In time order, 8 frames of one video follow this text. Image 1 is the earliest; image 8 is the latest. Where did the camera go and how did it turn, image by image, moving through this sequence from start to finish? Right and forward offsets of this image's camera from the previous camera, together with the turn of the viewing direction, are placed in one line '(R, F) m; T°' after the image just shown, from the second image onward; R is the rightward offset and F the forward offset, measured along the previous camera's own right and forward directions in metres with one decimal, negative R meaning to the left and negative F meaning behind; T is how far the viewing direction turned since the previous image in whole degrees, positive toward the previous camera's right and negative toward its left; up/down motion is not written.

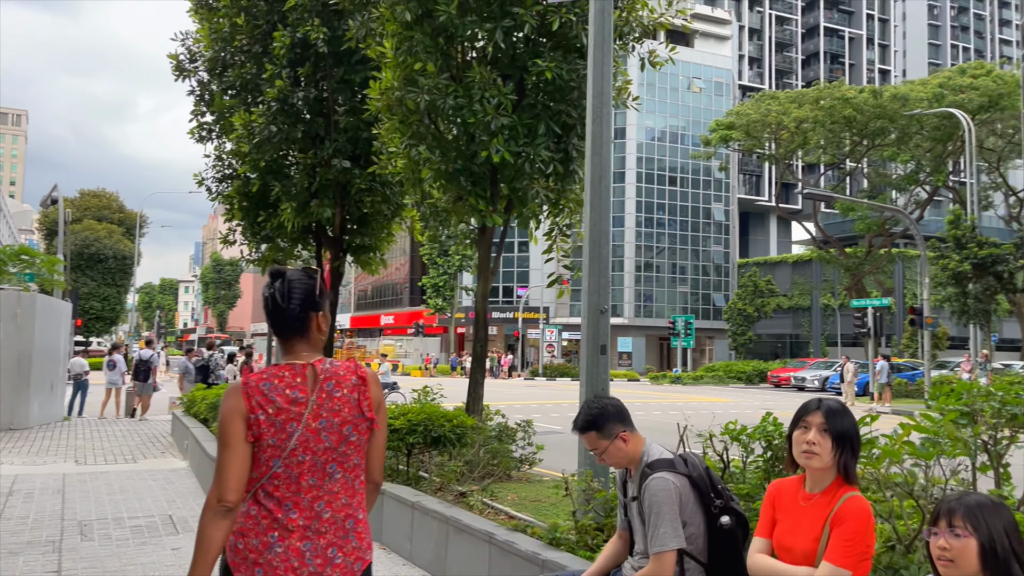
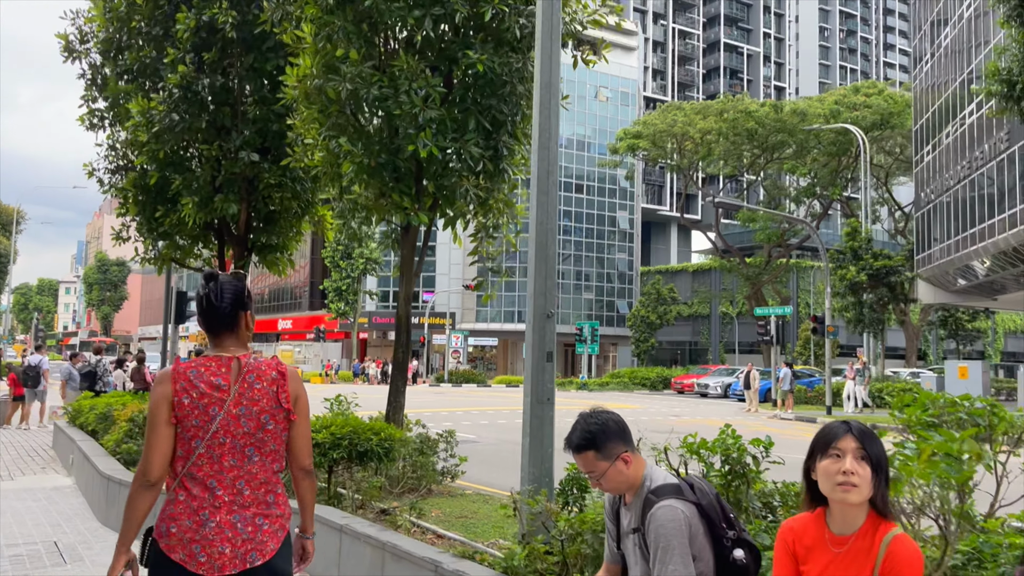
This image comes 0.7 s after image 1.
(-0.2, +0.4) m; +6°
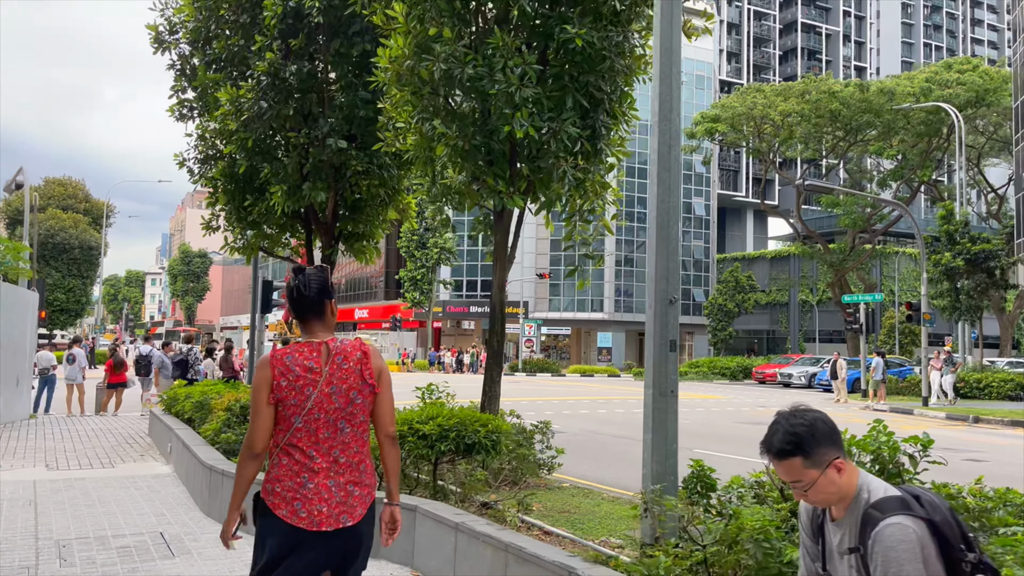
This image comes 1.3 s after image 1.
(-0.3, +0.3) m; -5°
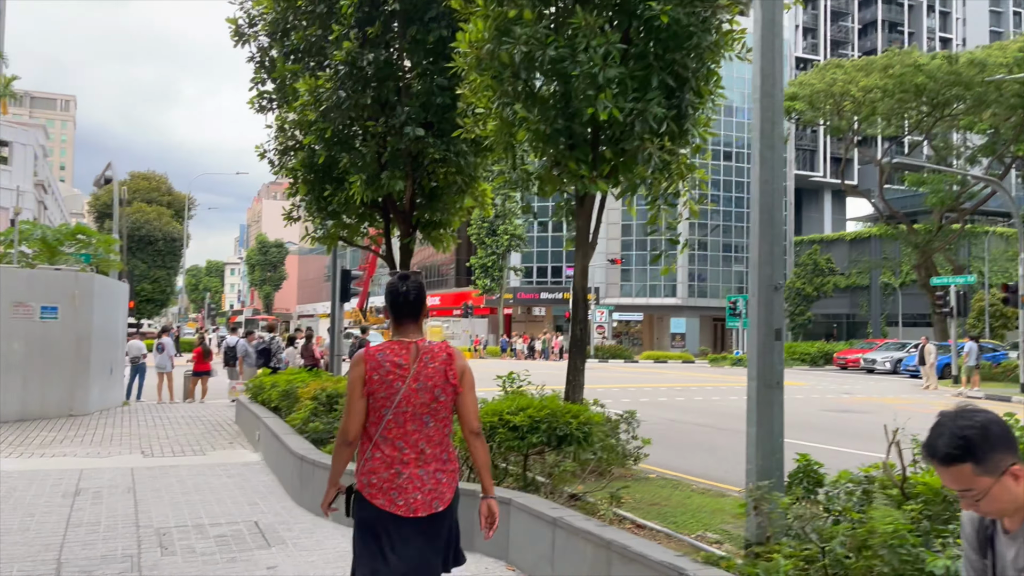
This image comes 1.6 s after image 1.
(-0.1, +0.1) m; -5°
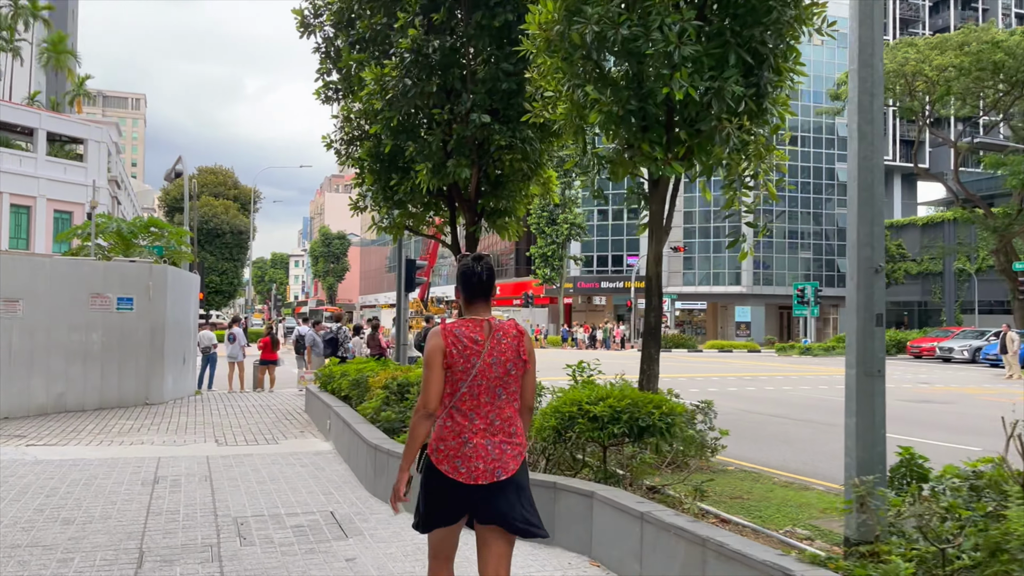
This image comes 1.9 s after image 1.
(-0.1, +0.2) m; -4°
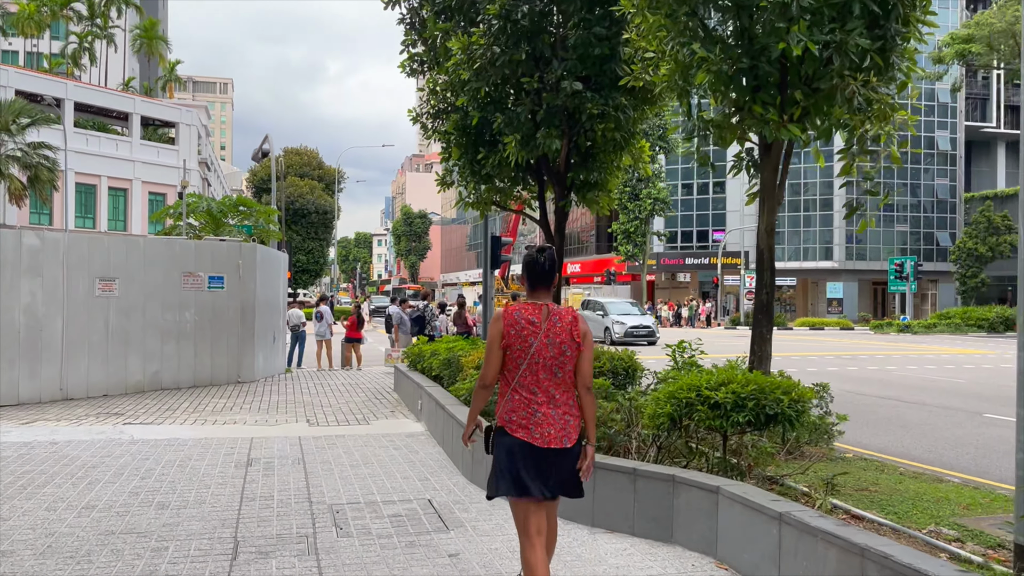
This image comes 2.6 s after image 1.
(-0.2, +0.4) m; -5°
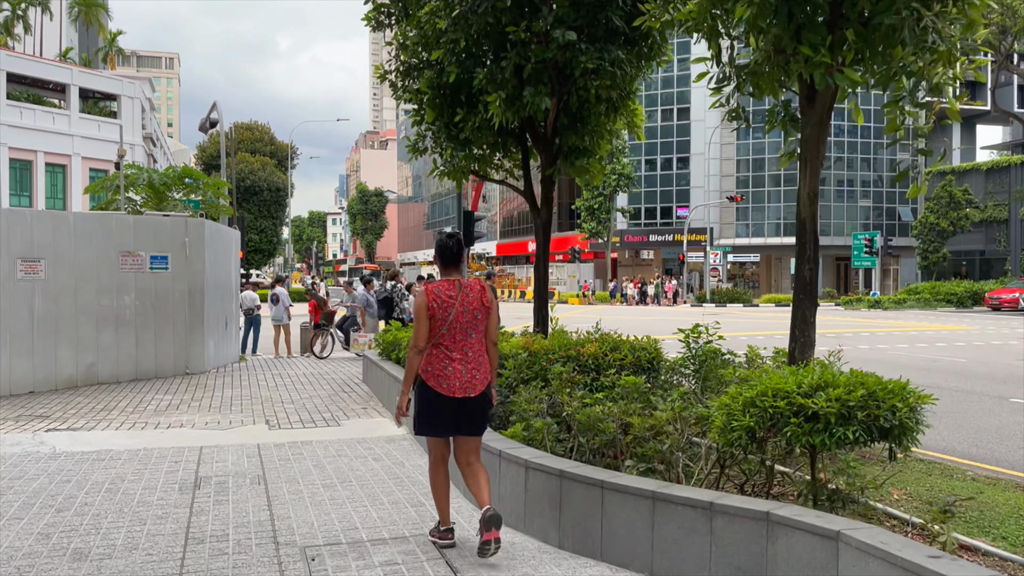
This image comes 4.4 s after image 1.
(-0.3, +1.1) m; +3°
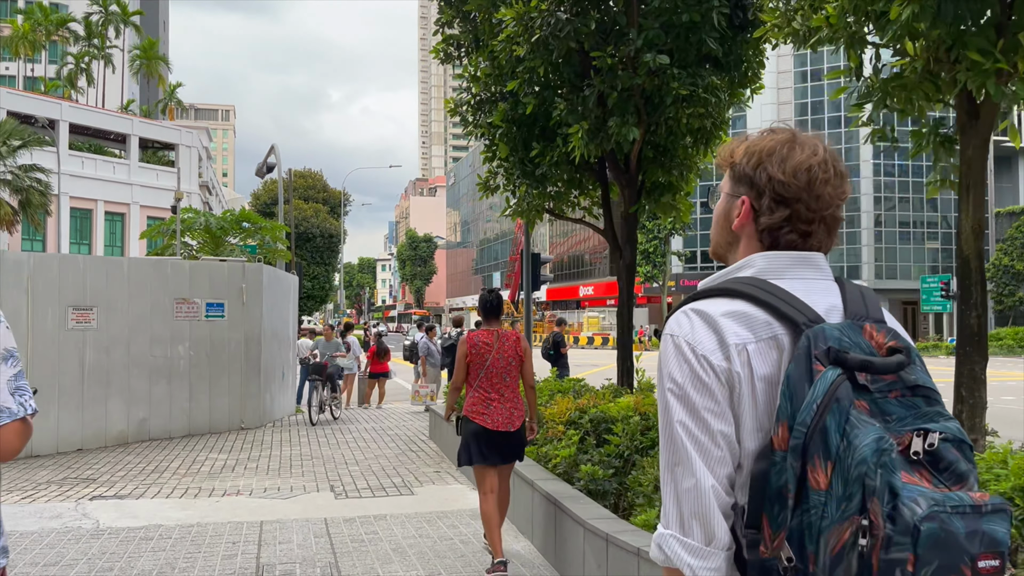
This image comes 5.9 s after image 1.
(-0.4, +0.8) m; -3°
